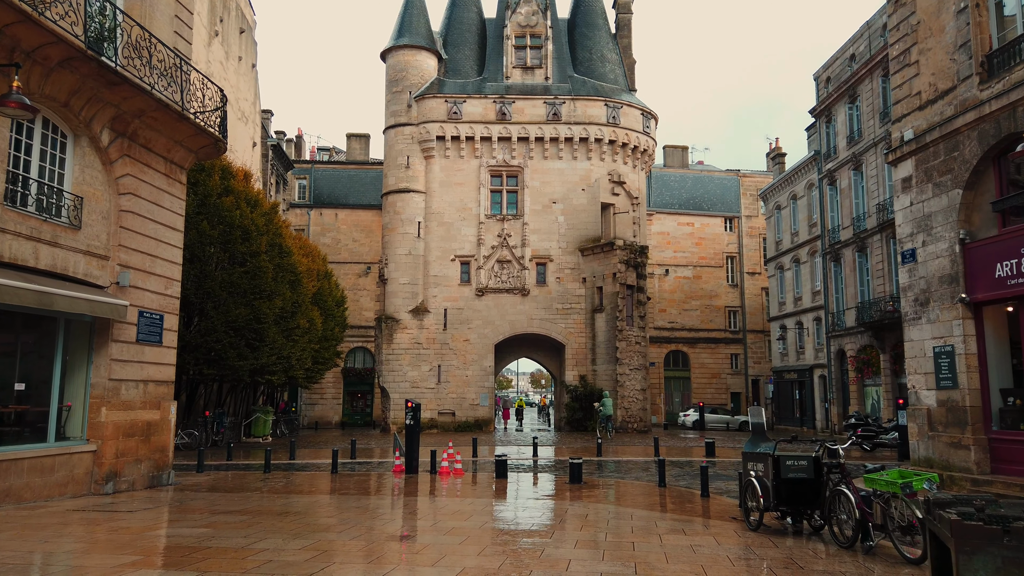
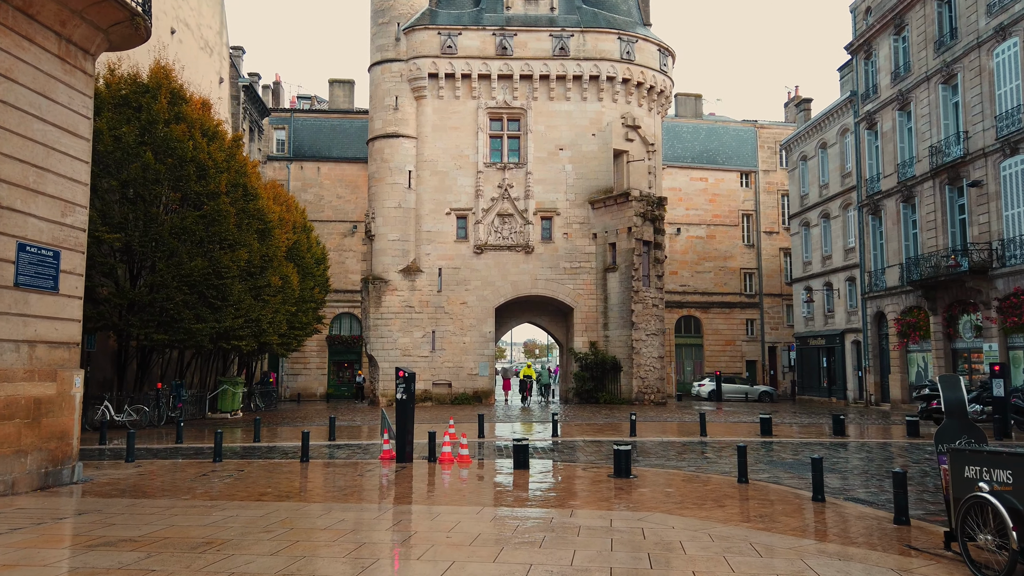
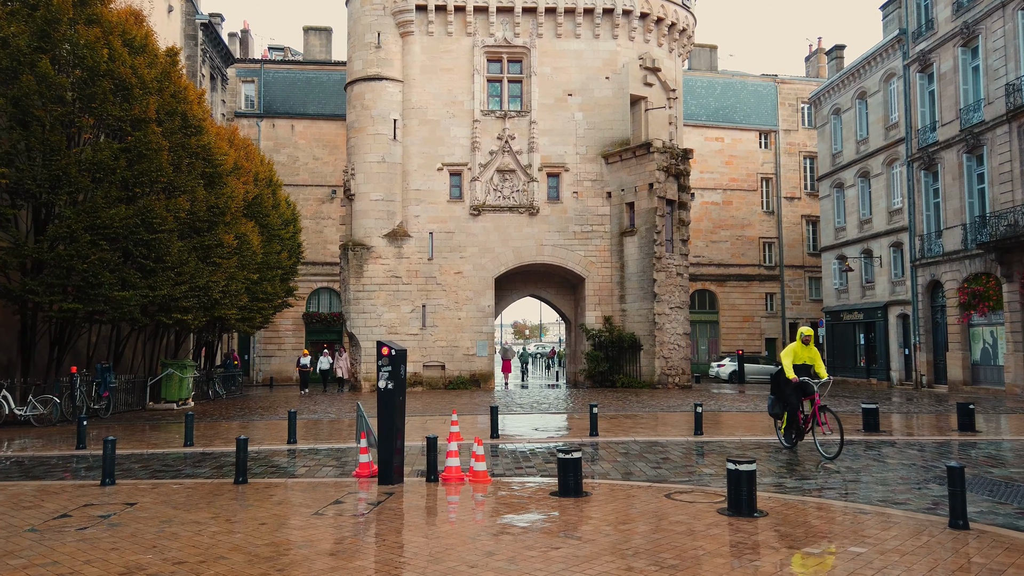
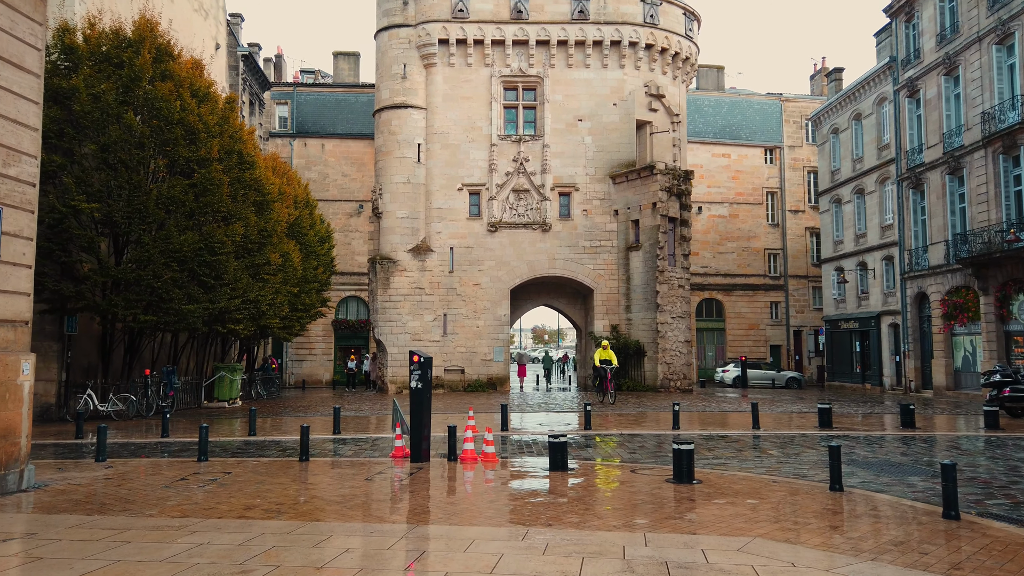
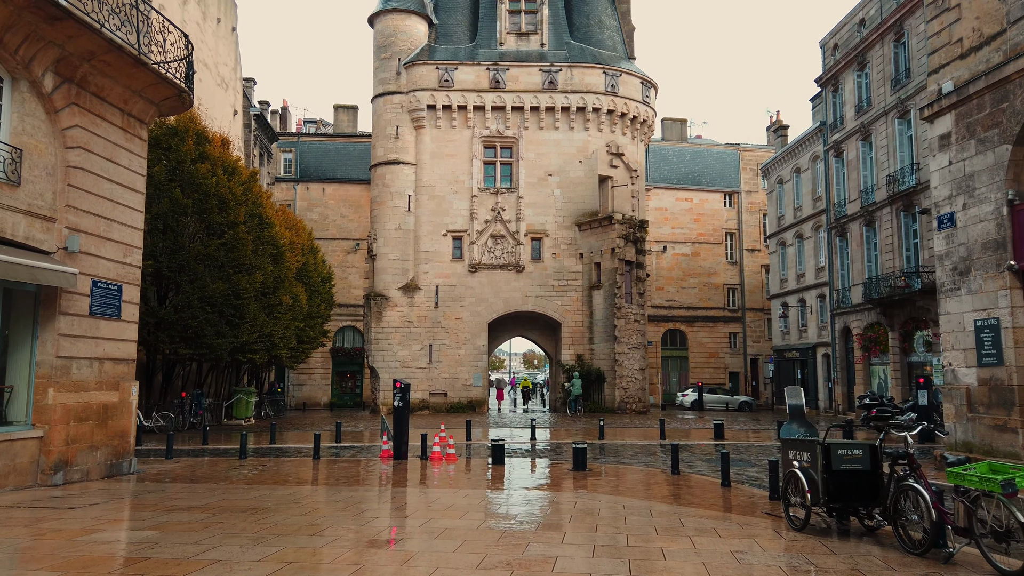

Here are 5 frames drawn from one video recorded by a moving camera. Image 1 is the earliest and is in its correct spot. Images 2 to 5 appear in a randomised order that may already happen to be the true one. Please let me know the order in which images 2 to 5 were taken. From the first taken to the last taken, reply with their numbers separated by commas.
5, 2, 4, 3
